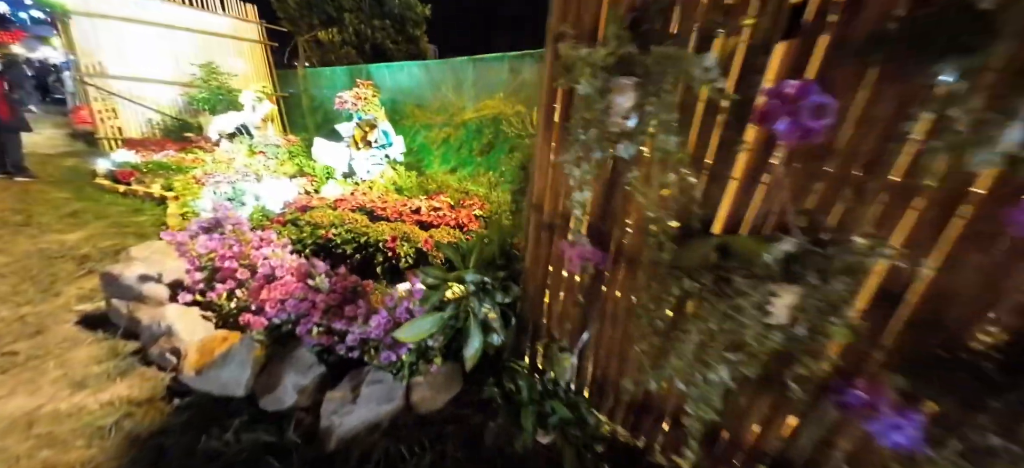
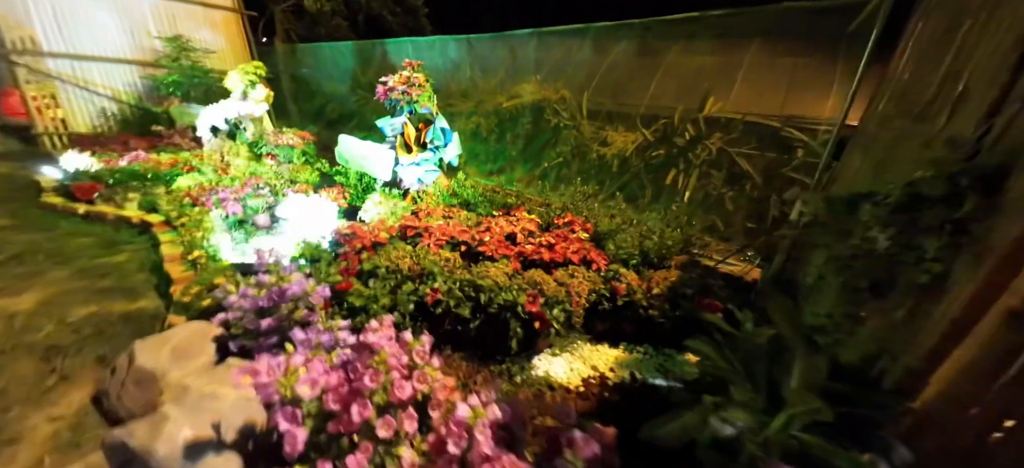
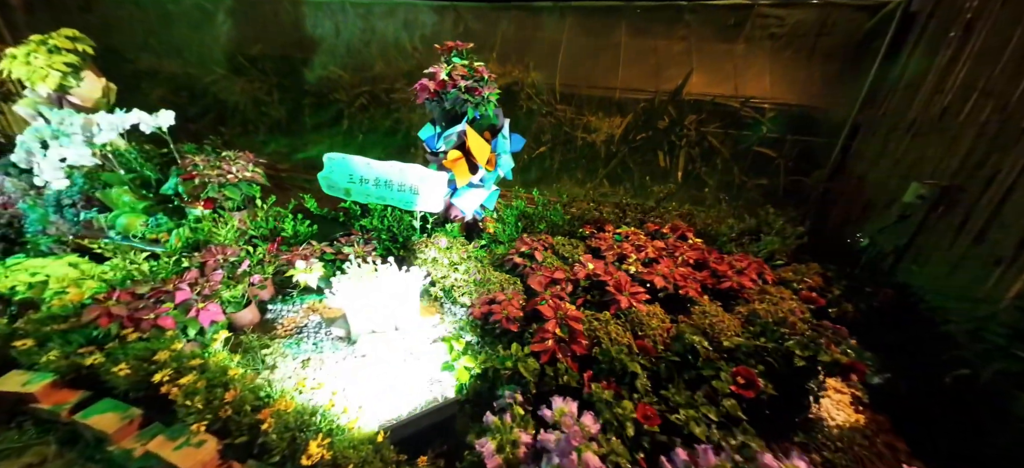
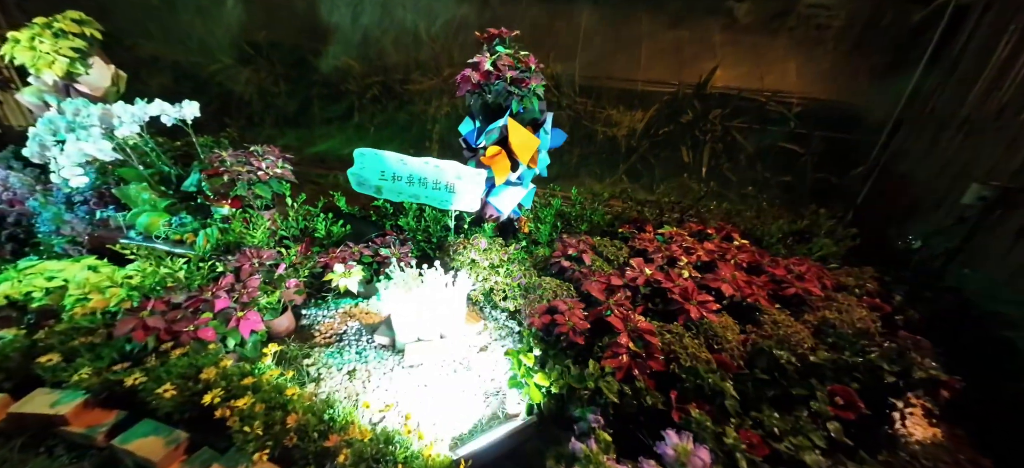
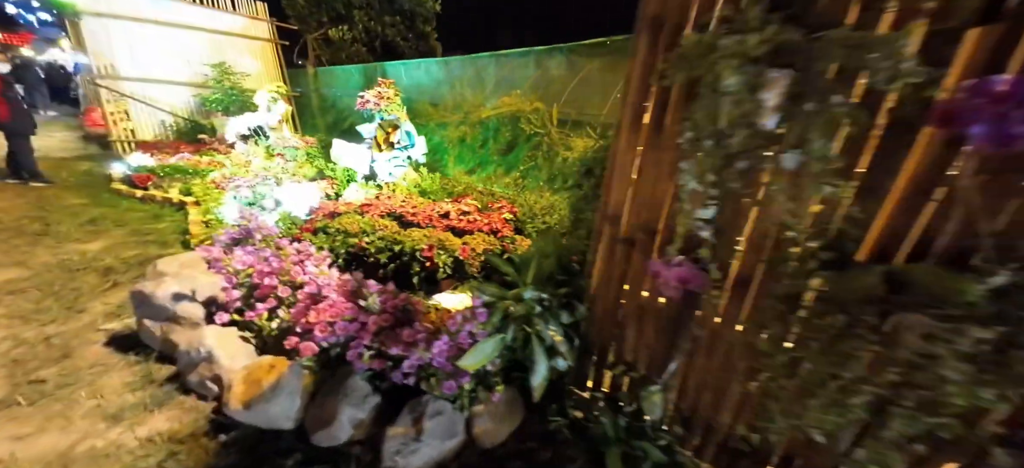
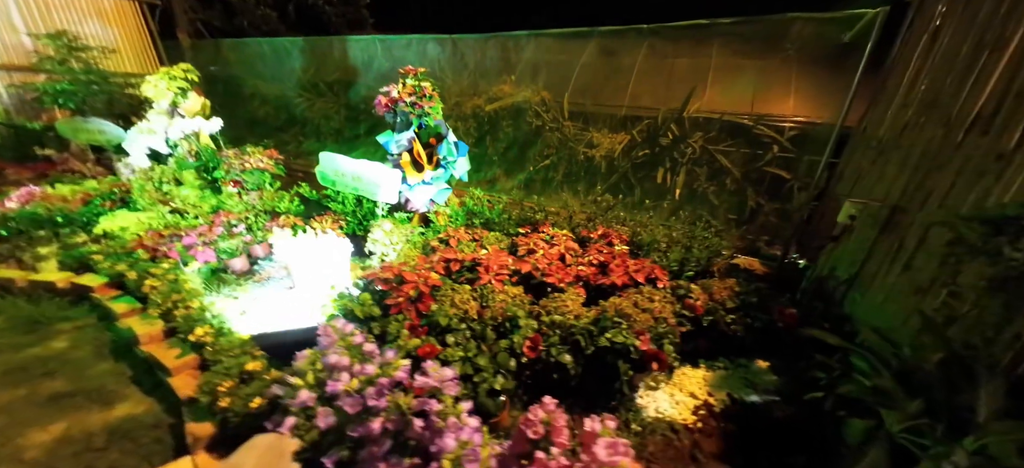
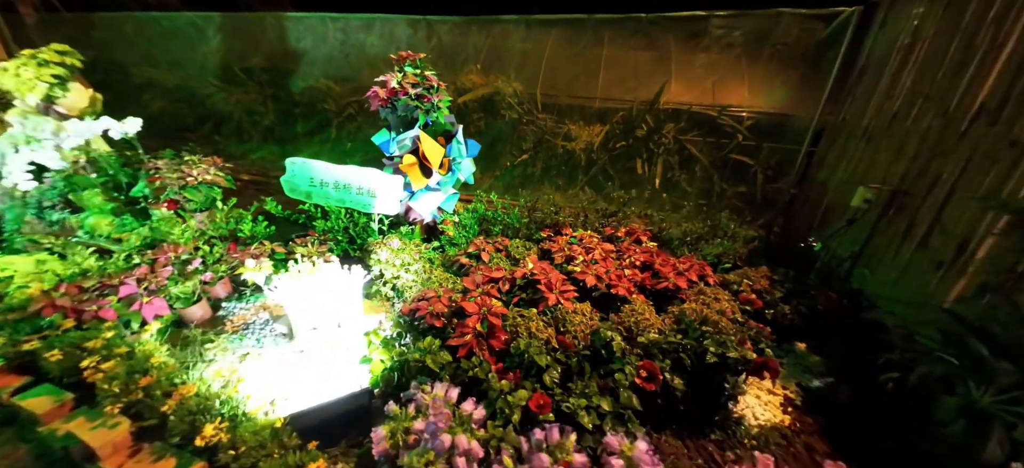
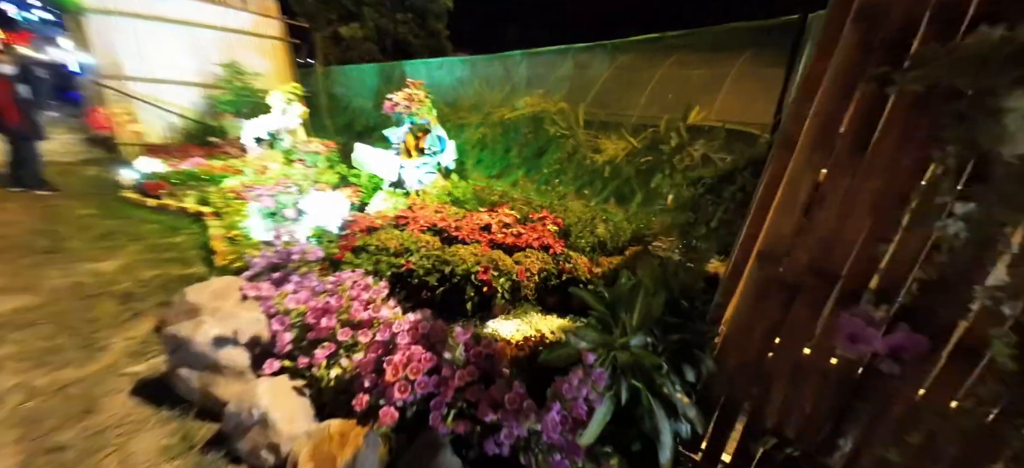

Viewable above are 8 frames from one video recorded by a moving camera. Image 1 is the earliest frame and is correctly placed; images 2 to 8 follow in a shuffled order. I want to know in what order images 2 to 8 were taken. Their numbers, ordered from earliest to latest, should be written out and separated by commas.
5, 8, 2, 6, 7, 3, 4
